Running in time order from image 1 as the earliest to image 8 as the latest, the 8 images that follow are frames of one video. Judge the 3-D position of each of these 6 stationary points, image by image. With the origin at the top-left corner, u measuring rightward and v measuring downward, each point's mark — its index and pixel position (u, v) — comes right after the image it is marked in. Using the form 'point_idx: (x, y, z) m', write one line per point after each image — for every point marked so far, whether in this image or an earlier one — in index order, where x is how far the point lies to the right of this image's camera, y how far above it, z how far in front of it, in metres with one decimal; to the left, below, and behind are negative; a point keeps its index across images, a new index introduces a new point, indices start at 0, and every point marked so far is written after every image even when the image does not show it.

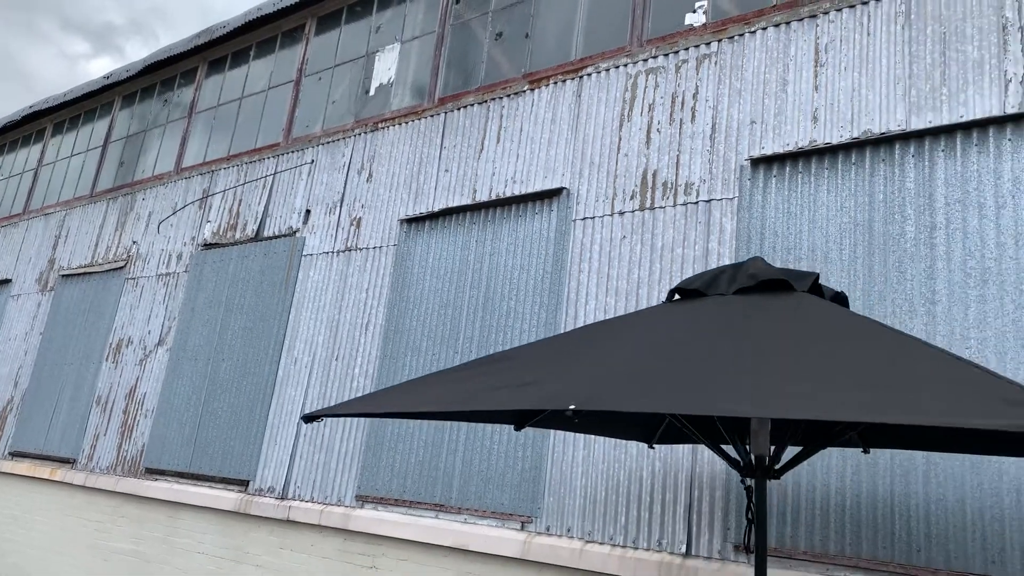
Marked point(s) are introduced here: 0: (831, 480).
0: (+1.7, -1.0, +4.2) m
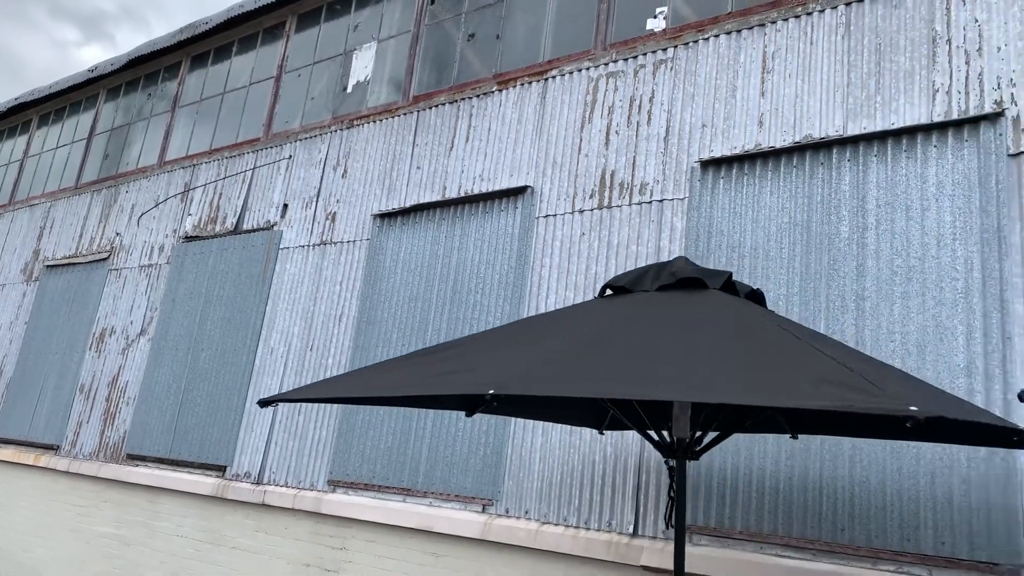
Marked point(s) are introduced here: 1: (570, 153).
0: (+1.4, -1.0, +4.5) m
1: (+0.4, +1.0, +6.0) m
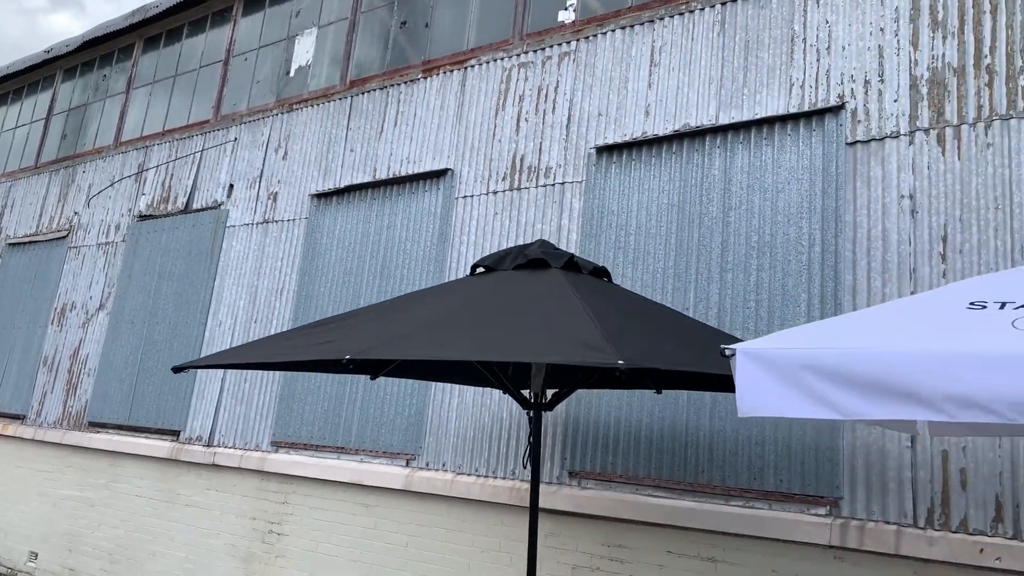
0: (+0.8, -0.8, +5.2) m
1: (-0.2, +1.2, +6.5) m
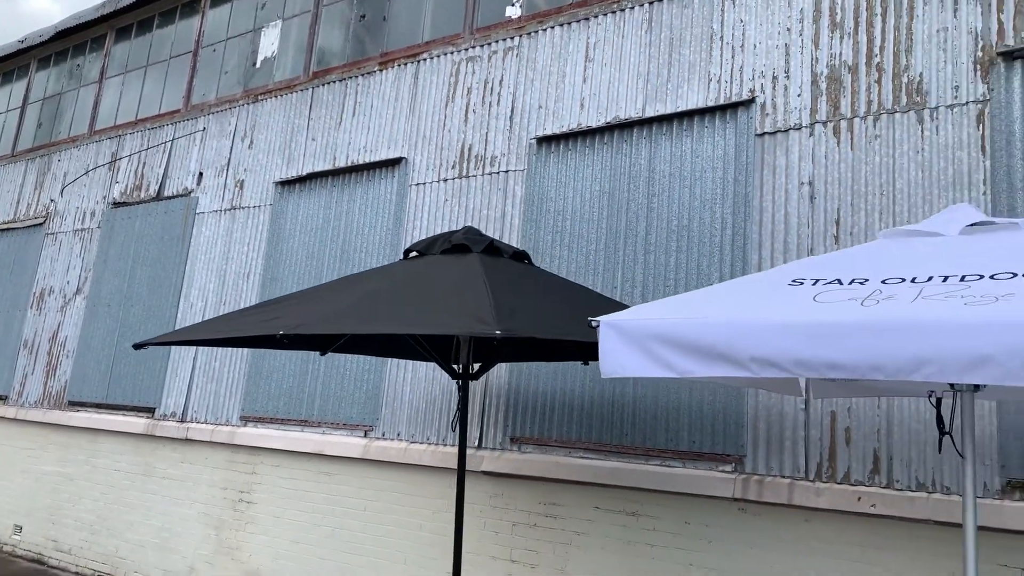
0: (+0.4, -0.7, +5.6) m
1: (-0.6, +1.4, +6.9) m
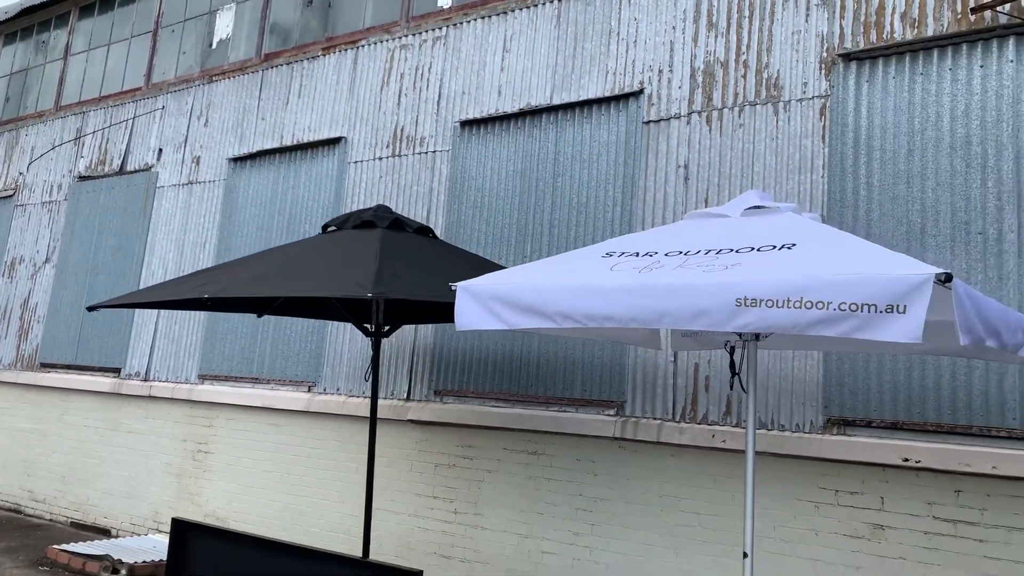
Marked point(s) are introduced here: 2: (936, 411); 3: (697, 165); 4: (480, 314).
0: (-0.2, -0.4, +6.4) m
1: (-1.3, +1.6, +7.6) m
2: (+2.4, -0.7, +4.6) m
3: (+1.3, +0.8, +5.7) m
4: (-0.1, -0.1, +3.5) m
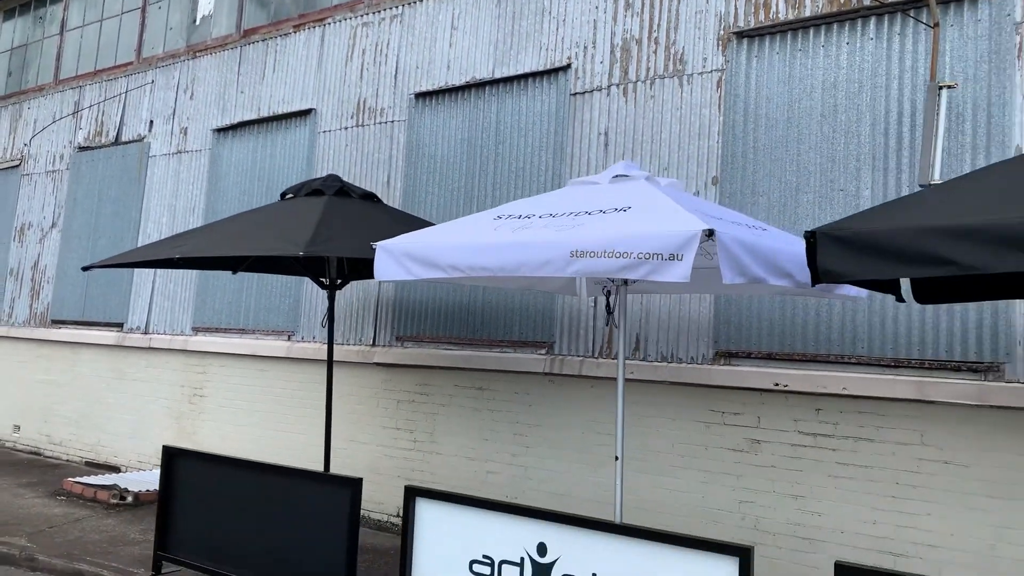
0: (-0.6, -0.1, +7.2) m
1: (-1.8, +2.1, +8.3) m
2: (+1.9, -0.4, +5.4) m
3: (+0.8, +1.2, +6.4) m
4: (-0.6, +0.1, +4.3) m
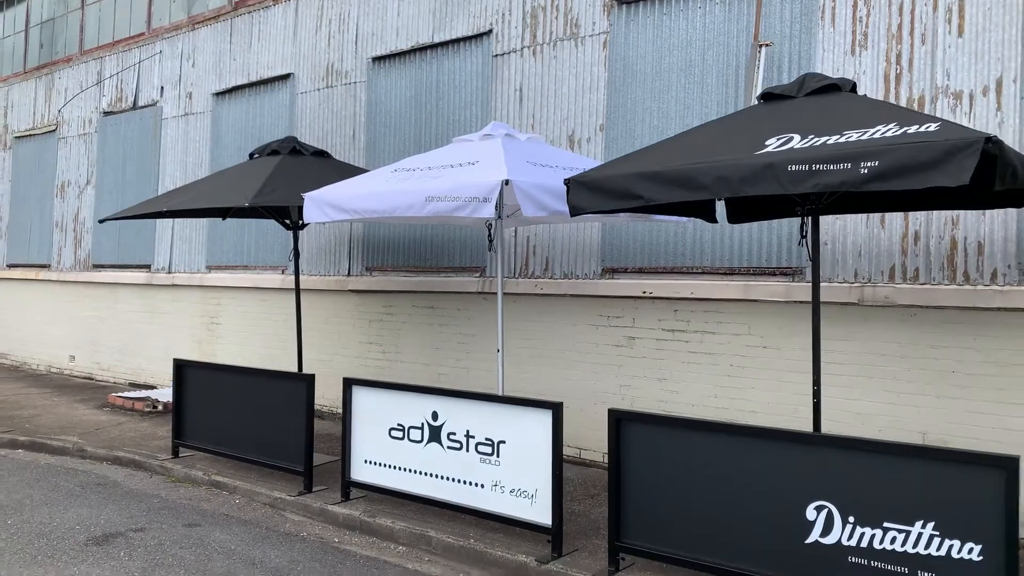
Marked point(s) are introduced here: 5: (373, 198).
0: (-1.2, +0.6, +8.6) m
1: (-2.3, +2.8, +9.6) m
2: (+1.3, +0.2, +6.6) m
3: (+0.1, +1.9, +7.6) m
4: (-1.3, +0.5, +5.7) m
5: (-0.9, +0.6, +5.3) m
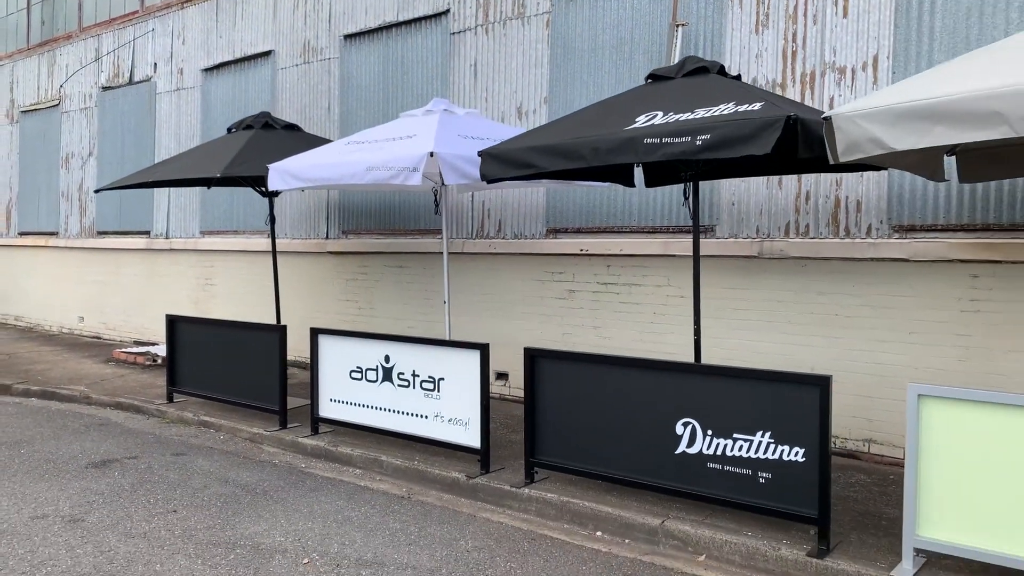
0: (-1.6, +1.1, +9.4) m
1: (-2.8, +3.3, +10.3) m
2: (+0.8, +0.6, +7.4) m
3: (-0.3, +2.3, +8.3) m
4: (-1.8, +0.8, +6.5) m
5: (-1.4, +0.9, +6.0) m
